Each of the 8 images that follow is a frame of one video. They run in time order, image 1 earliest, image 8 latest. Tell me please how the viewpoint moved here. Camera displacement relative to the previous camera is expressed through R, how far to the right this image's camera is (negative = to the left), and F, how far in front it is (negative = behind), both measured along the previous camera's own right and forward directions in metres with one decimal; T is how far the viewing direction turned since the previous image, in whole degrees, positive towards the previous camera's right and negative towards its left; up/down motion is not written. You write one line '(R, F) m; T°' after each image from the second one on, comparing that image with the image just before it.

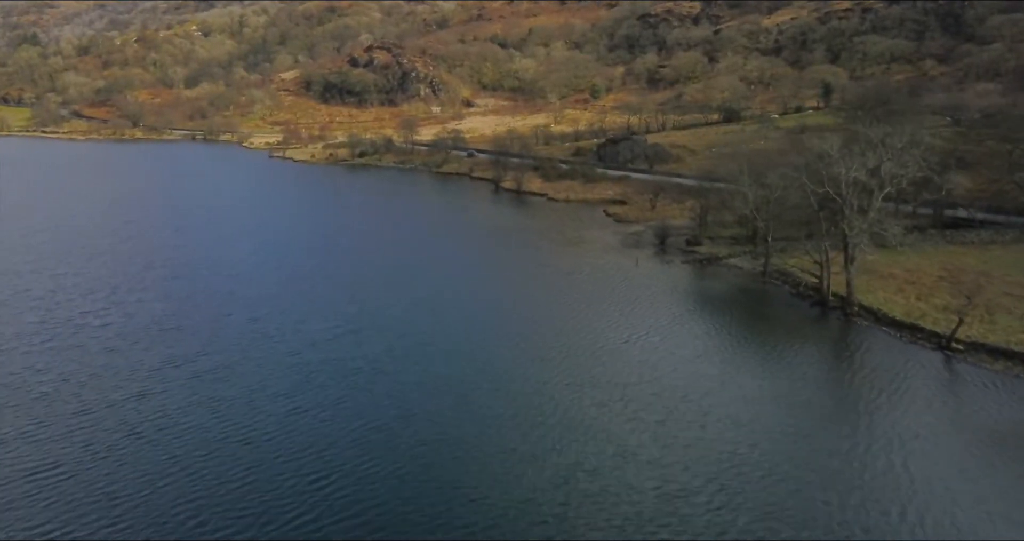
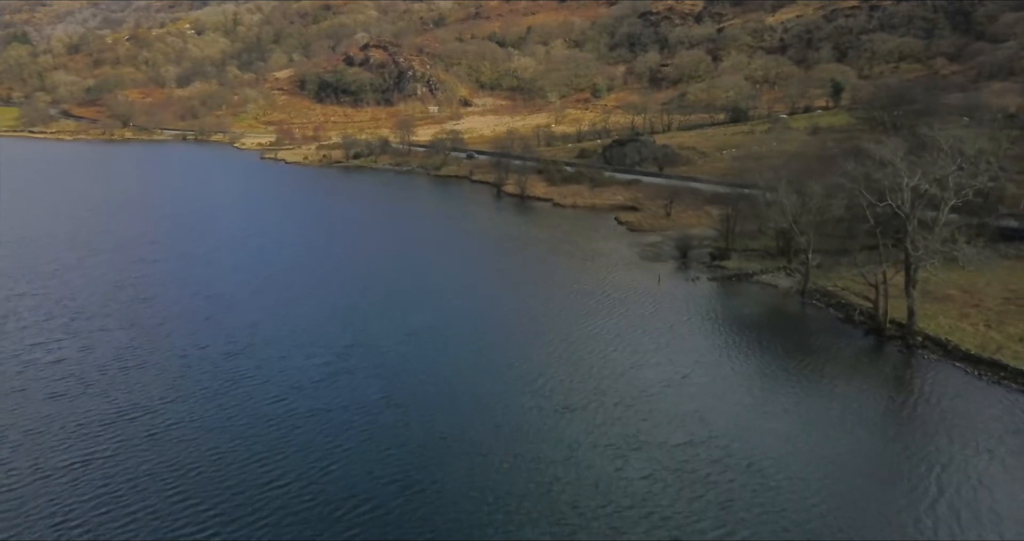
(-0.6, +3.7) m; 0°
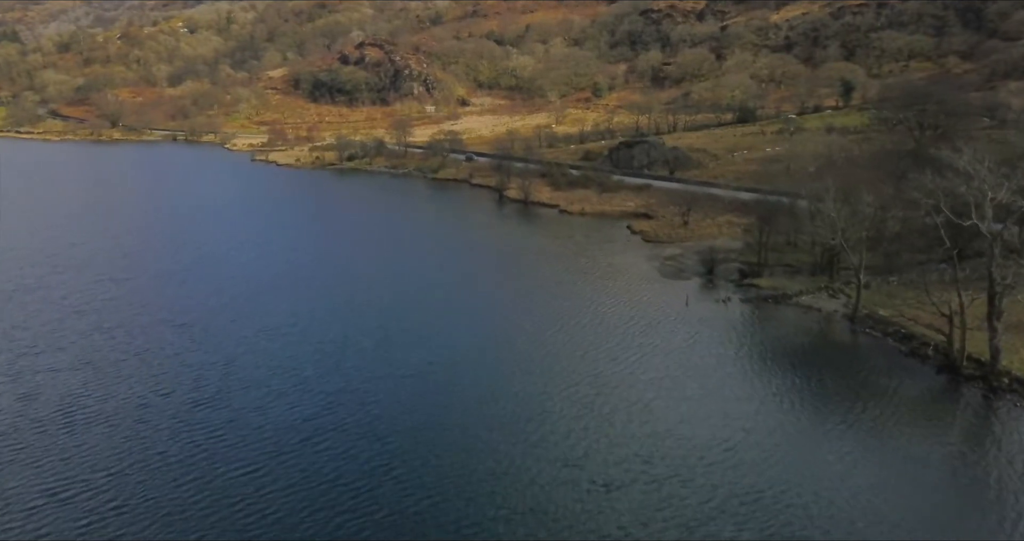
(-0.5, +3.8) m; 0°
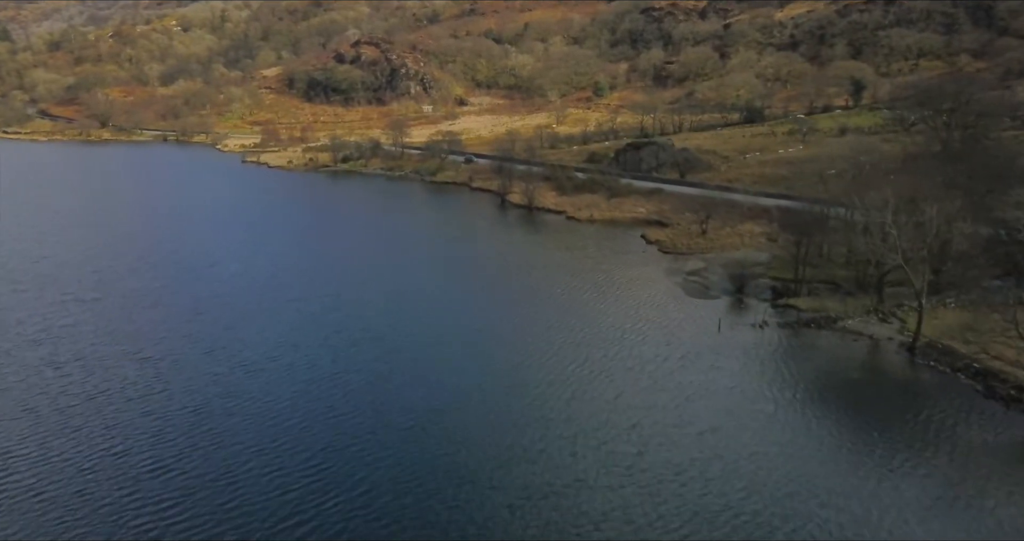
(-0.5, +3.5) m; 0°
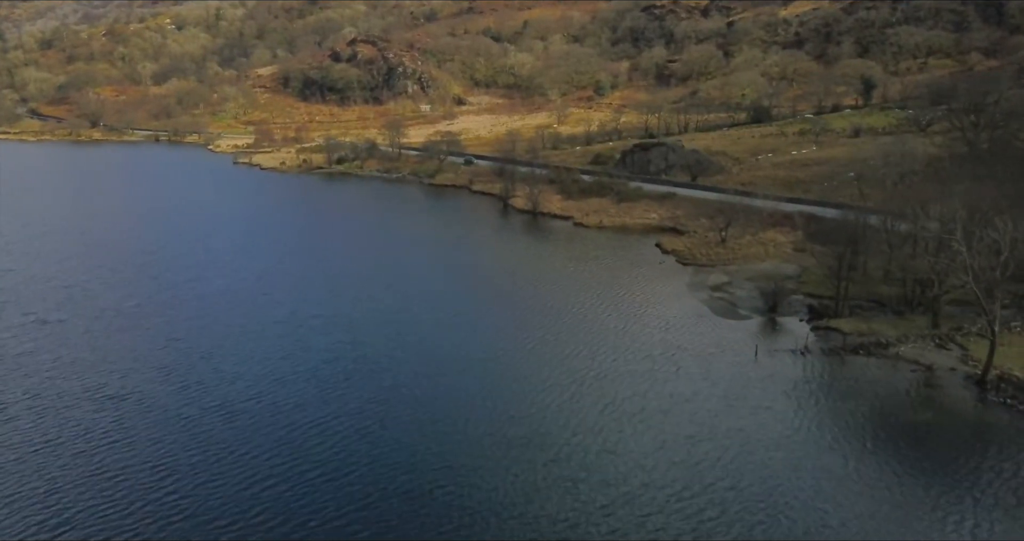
(-0.4, +3.1) m; 0°
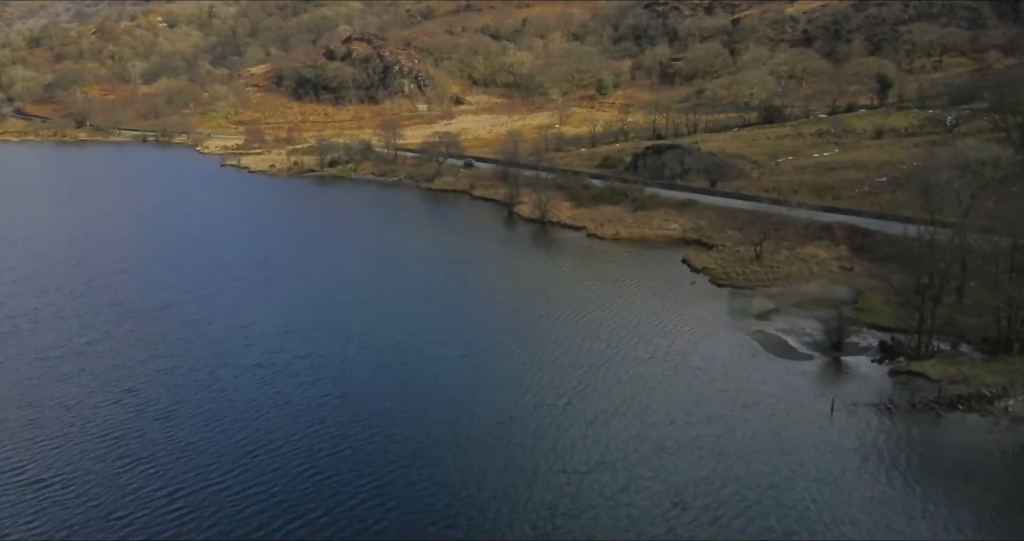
(-0.6, +4.5) m; 0°
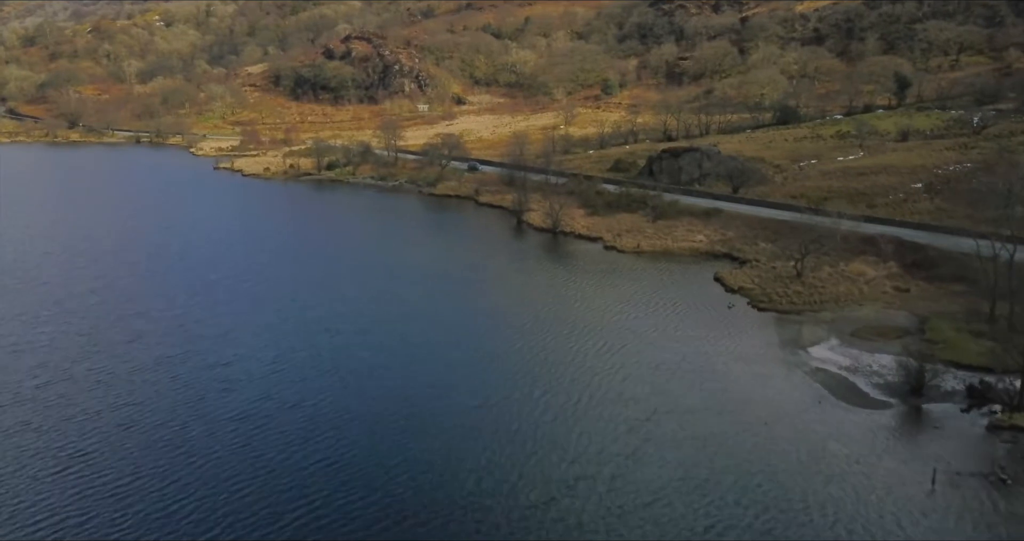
(-0.6, +3.6) m; 0°
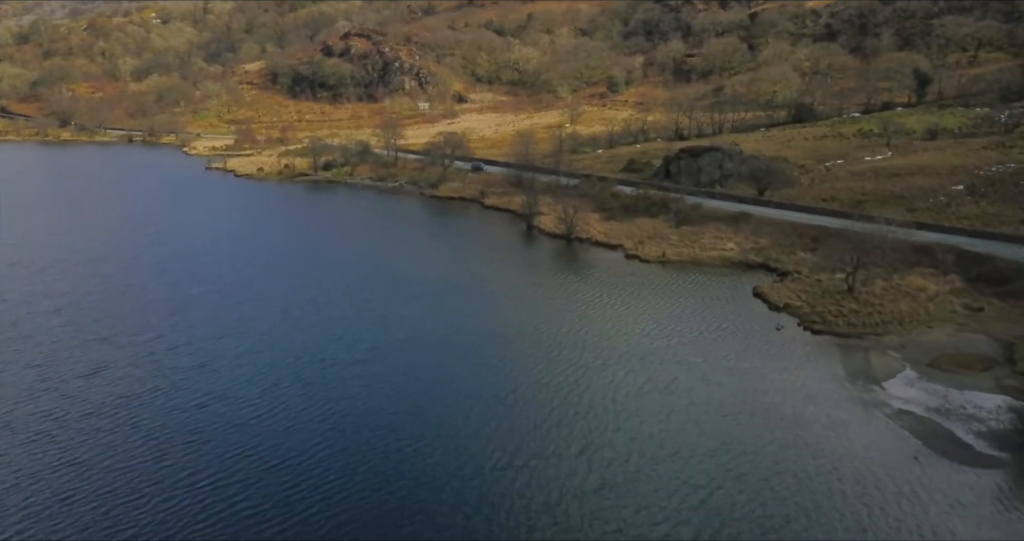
(-0.6, +3.8) m; 0°
